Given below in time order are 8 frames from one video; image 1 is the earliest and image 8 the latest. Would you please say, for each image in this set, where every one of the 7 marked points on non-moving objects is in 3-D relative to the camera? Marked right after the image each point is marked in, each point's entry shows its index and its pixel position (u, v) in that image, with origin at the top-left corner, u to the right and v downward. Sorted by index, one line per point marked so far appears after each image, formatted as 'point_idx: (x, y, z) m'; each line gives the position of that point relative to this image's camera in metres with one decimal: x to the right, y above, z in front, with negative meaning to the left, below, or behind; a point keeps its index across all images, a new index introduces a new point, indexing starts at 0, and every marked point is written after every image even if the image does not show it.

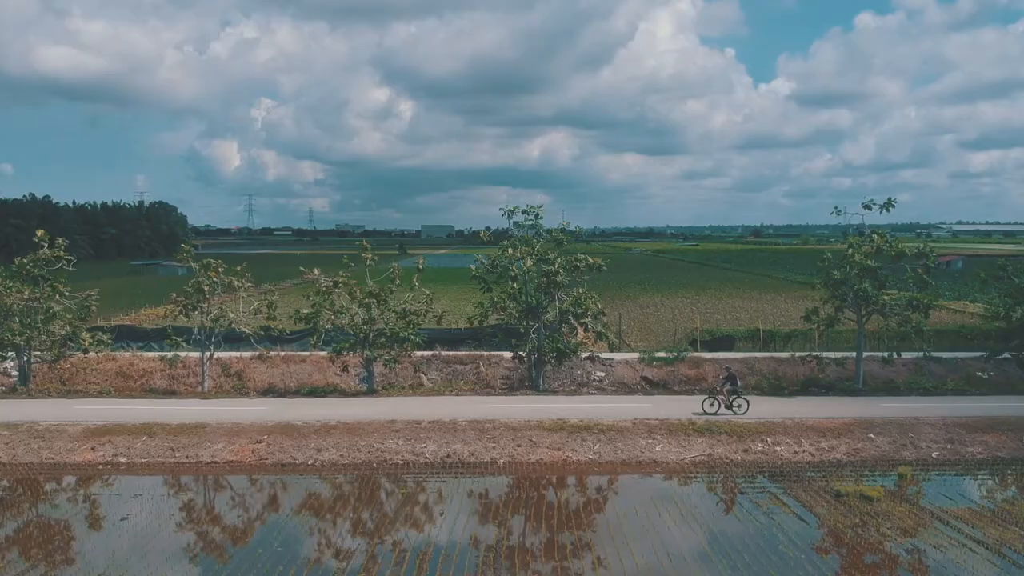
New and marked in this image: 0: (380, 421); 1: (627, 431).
0: (-3.0, -3.0, +16.1) m
1: (+2.6, -3.2, +15.6) m
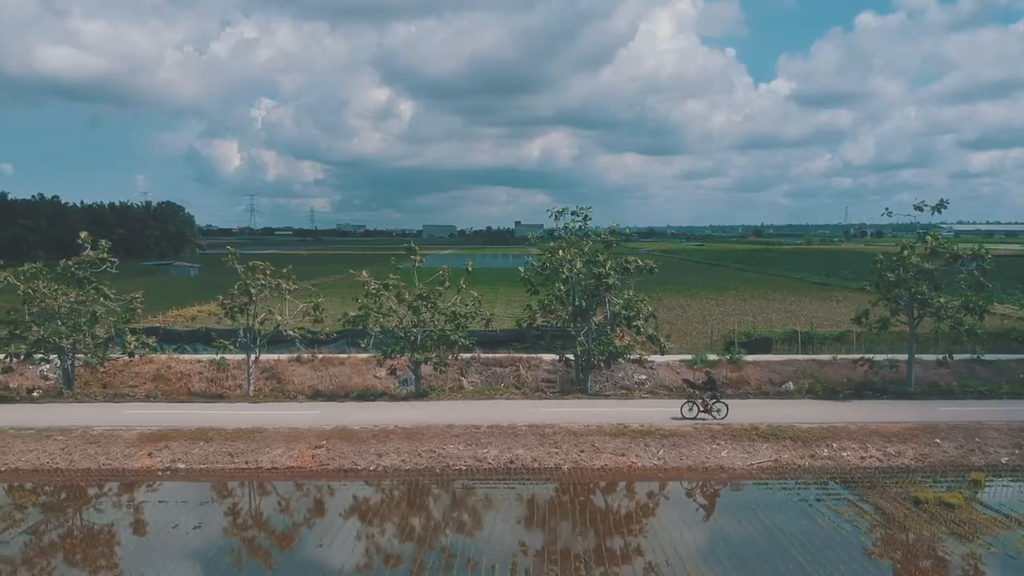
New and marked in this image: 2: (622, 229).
0: (-1.6, -3.1, +15.8) m
1: (+4.0, -3.2, +15.4) m
2: (+3.1, +1.7, +19.5) m
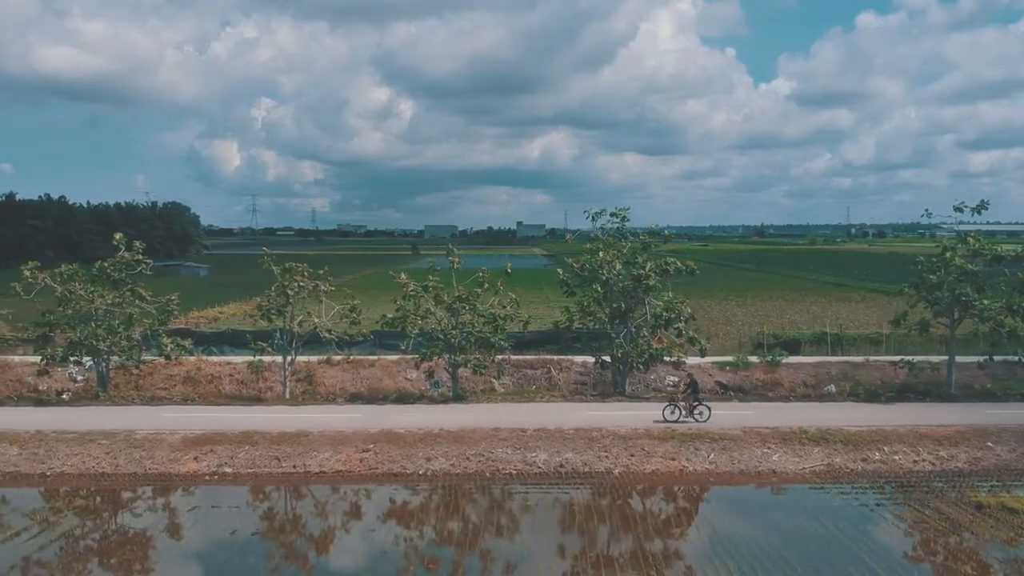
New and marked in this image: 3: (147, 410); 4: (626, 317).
0: (-0.6, -3.1, +15.7) m
1: (+5.0, -3.3, +15.2) m
2: (+4.1, +1.6, +19.4) m
3: (-8.7, -2.9, +16.8) m
4: (+3.1, -0.8, +18.9) m
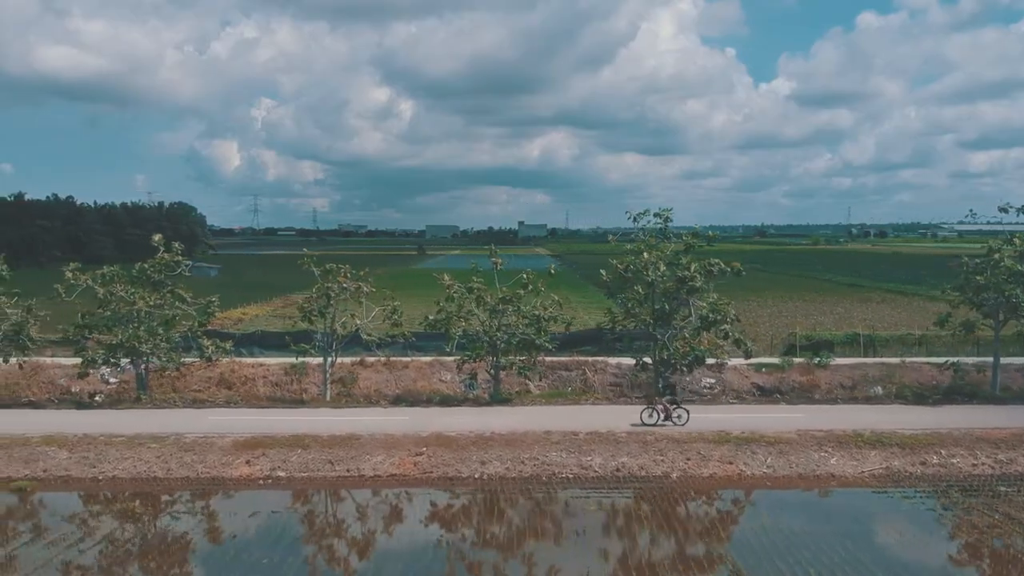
0: (+0.5, -3.2, +15.5) m
1: (+6.1, -3.3, +15.0) m
2: (+5.3, +1.6, +19.2) m
3: (-7.6, -3.0, +16.6) m
4: (+4.2, -0.8, +18.7) m
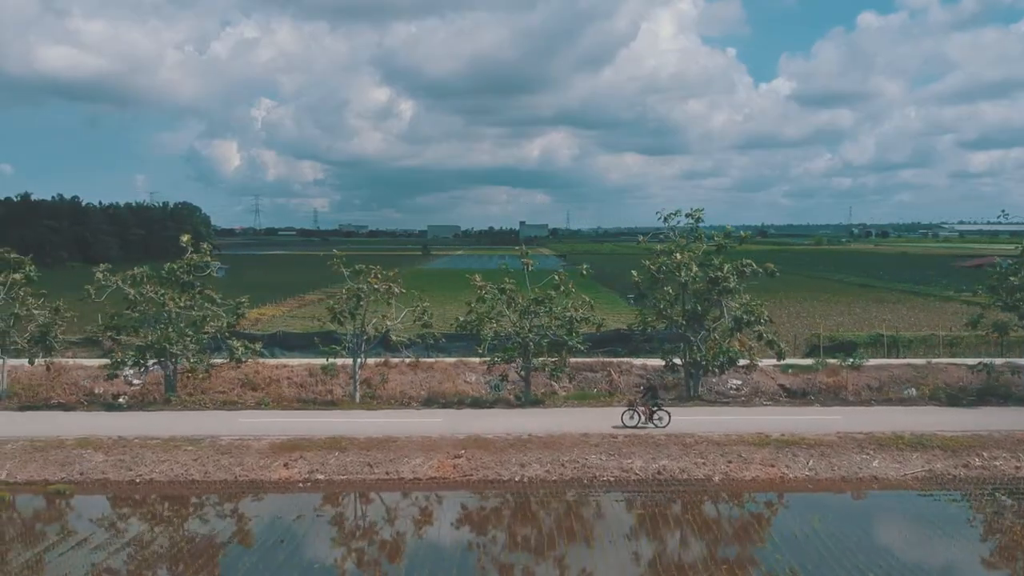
0: (+1.3, -3.2, +15.4) m
1: (+6.9, -3.3, +14.9) m
2: (+6.1, +1.6, +19.1) m
3: (-6.8, -3.0, +16.5) m
4: (+5.0, -0.8, +18.6) m
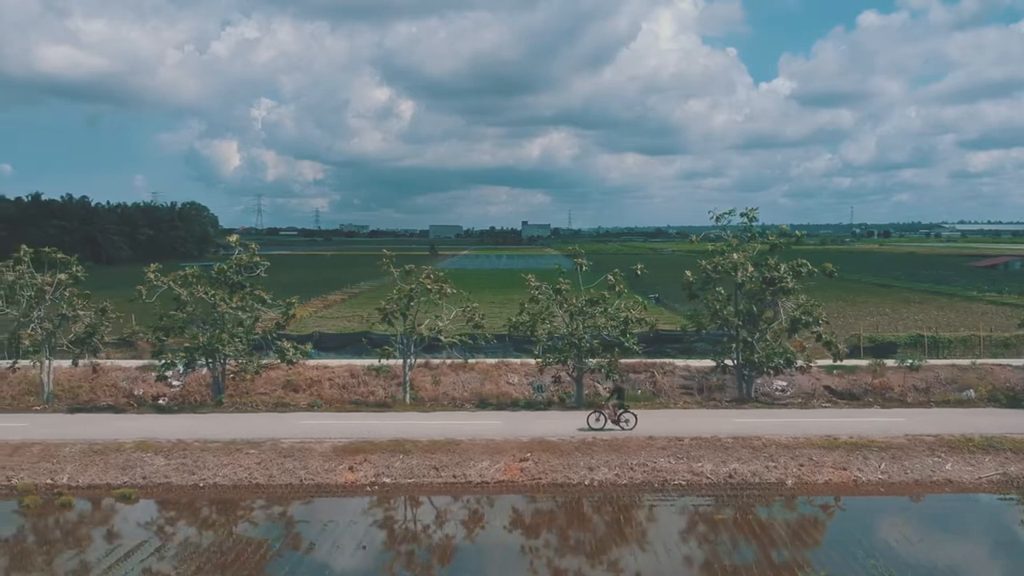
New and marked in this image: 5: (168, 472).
0: (+2.7, -3.2, +15.1) m
1: (+8.3, -3.4, +14.7) m
2: (+7.4, +1.6, +18.8) m
3: (-5.4, -3.0, +16.2) m
4: (+6.4, -0.8, +18.4) m
5: (-6.7, -3.6, +13.7) m
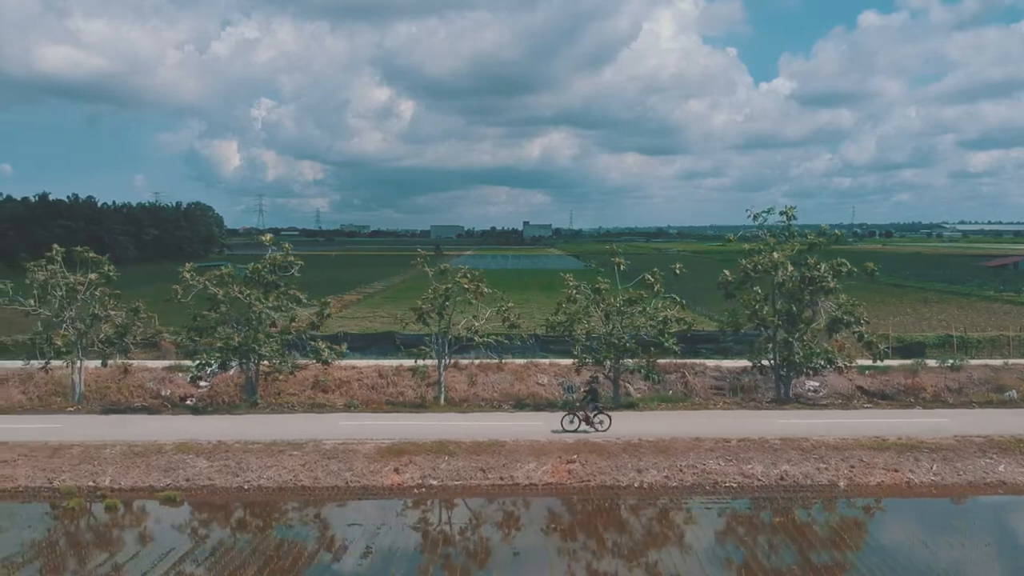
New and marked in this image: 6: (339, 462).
0: (+3.6, -3.2, +14.9) m
1: (+9.2, -3.3, +14.5) m
2: (+8.4, +1.6, +18.6) m
3: (-4.5, -3.0, +16.0) m
4: (+7.3, -0.8, +18.2) m
5: (-5.8, -3.6, +13.5) m
6: (-3.4, -3.4, +13.8) m
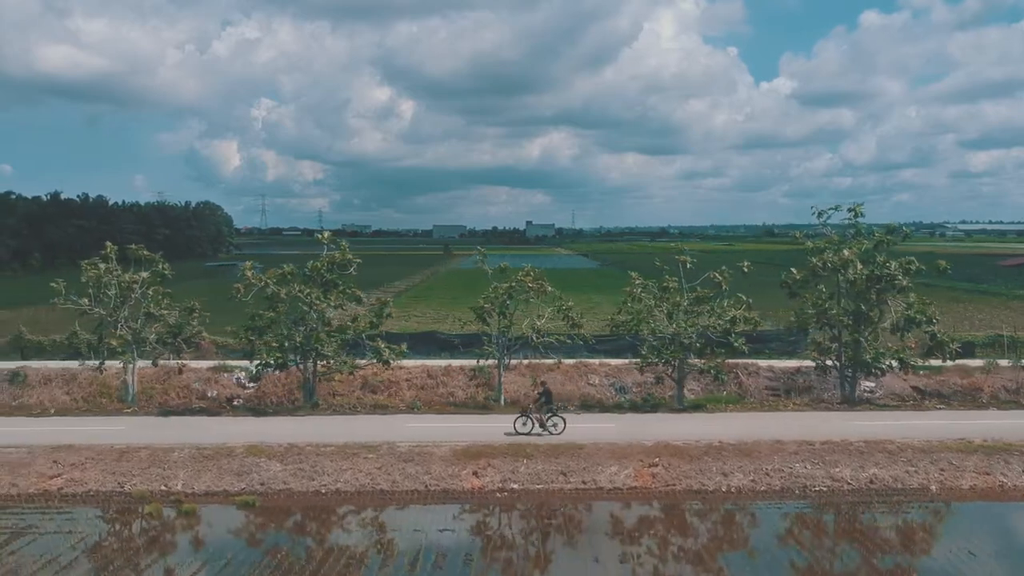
0: (+5.2, -3.2, +14.6) m
1: (+10.8, -3.3, +14.1) m
2: (+9.9, +1.6, +18.3) m
3: (-2.9, -3.0, +15.7) m
4: (+8.9, -0.8, +17.8) m
5: (-4.2, -3.5, +13.1) m
6: (-1.9, -3.4, +13.5) m
